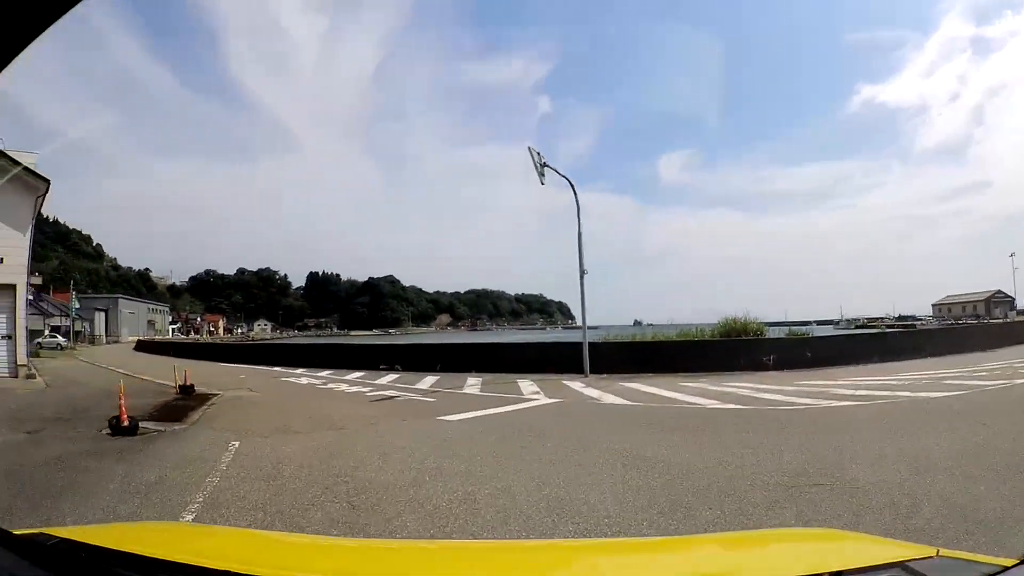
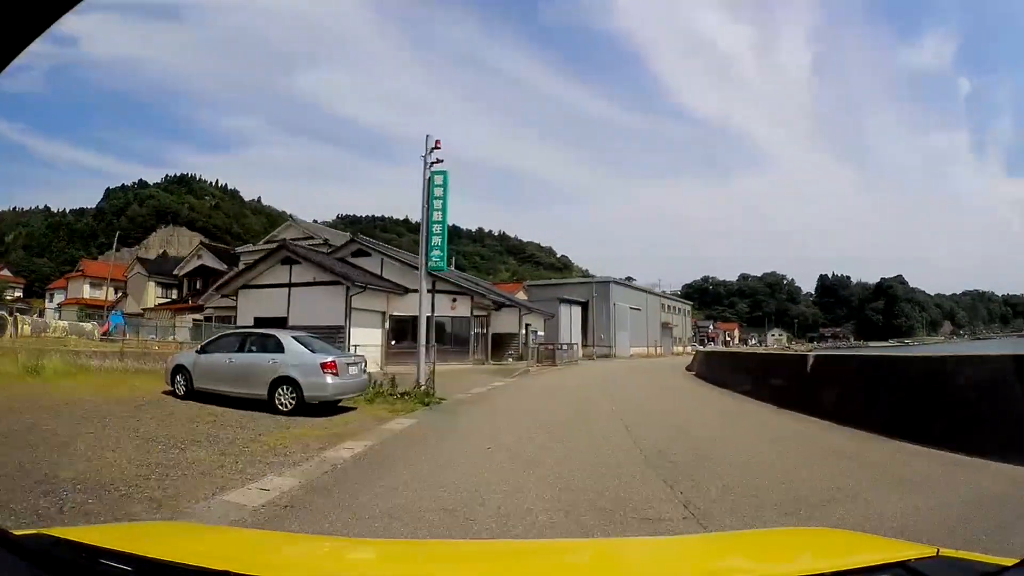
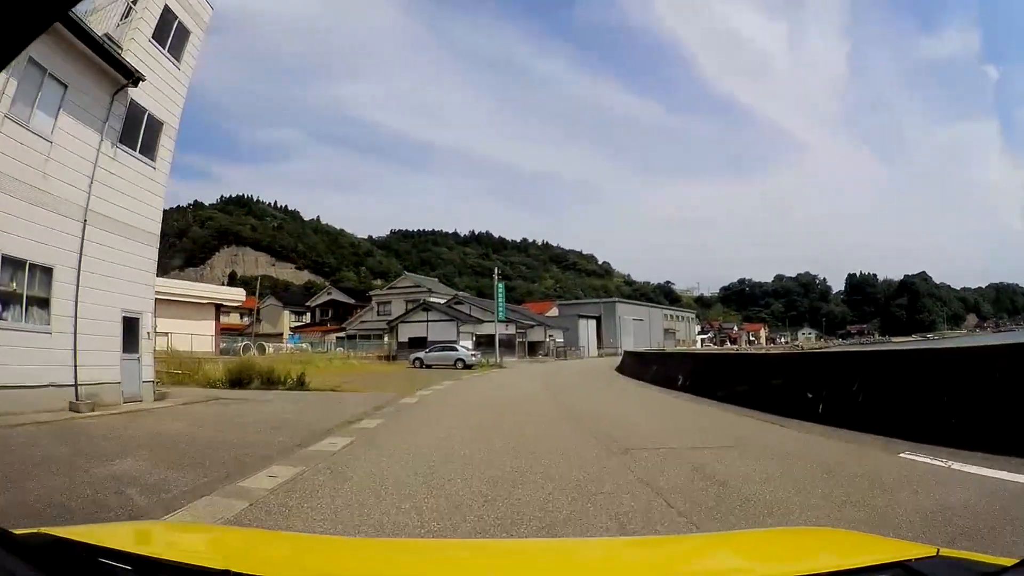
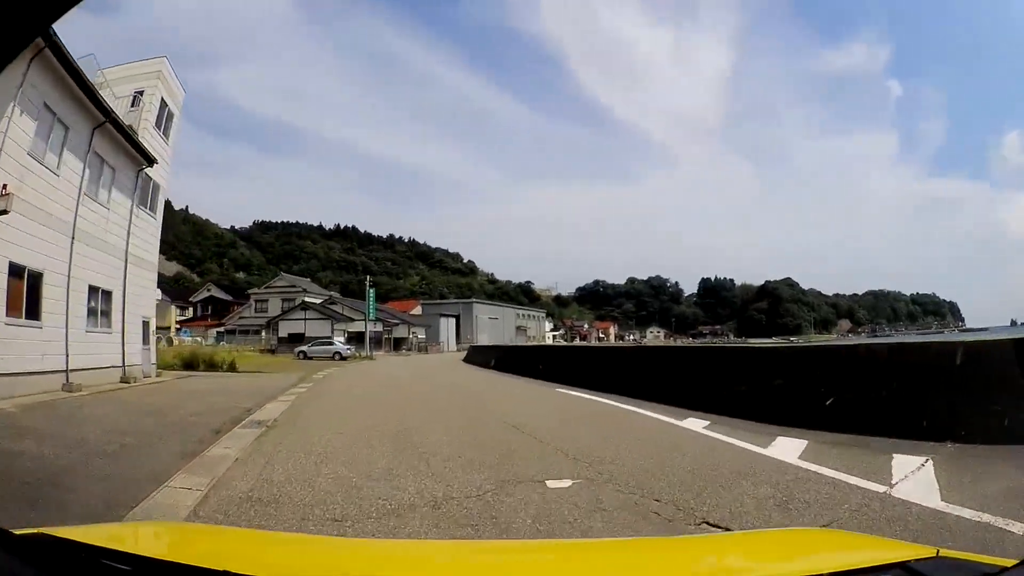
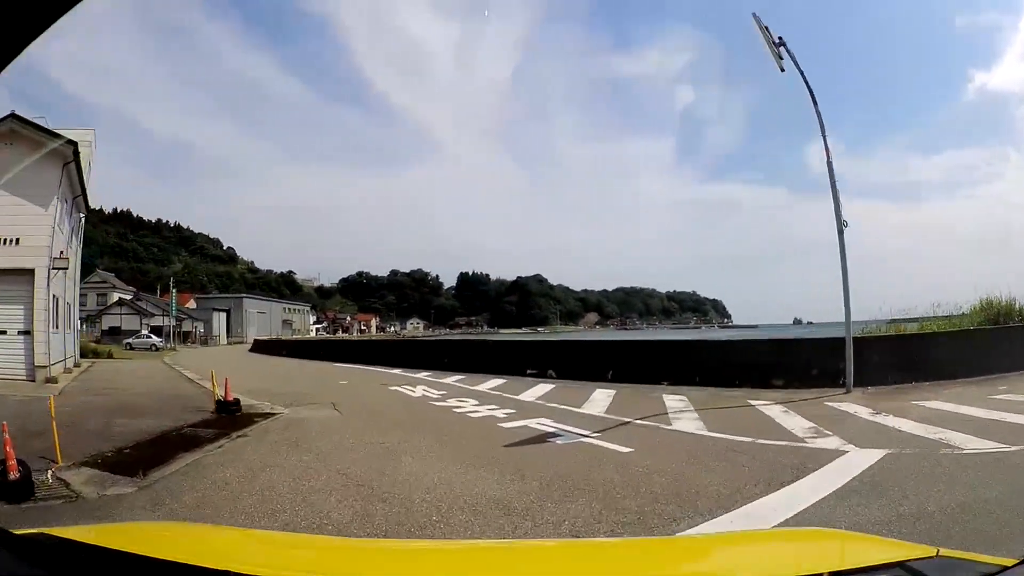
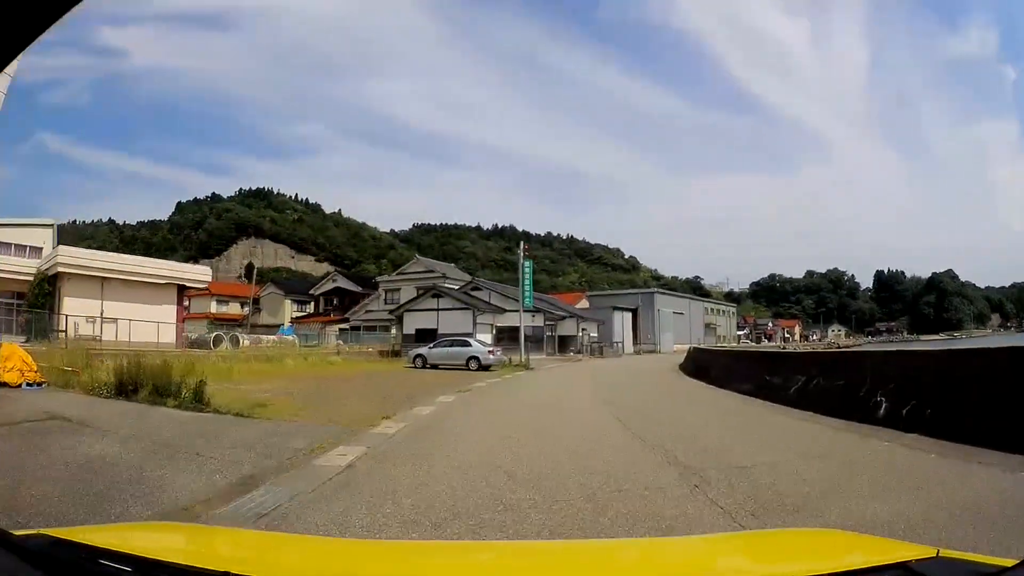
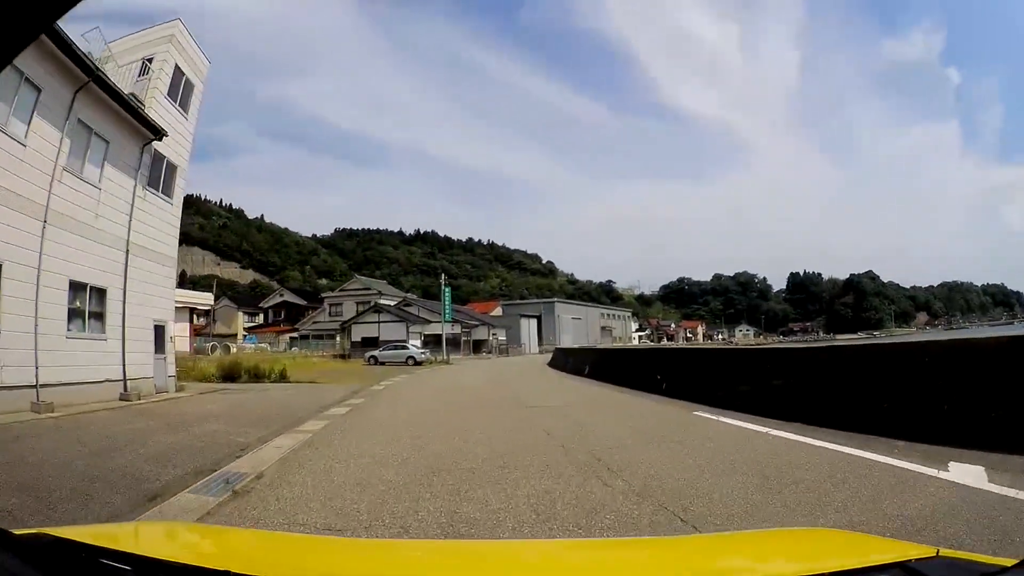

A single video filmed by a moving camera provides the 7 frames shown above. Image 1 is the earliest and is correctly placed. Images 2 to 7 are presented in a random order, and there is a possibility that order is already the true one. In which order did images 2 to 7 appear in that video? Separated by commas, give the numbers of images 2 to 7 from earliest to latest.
5, 4, 7, 3, 6, 2
